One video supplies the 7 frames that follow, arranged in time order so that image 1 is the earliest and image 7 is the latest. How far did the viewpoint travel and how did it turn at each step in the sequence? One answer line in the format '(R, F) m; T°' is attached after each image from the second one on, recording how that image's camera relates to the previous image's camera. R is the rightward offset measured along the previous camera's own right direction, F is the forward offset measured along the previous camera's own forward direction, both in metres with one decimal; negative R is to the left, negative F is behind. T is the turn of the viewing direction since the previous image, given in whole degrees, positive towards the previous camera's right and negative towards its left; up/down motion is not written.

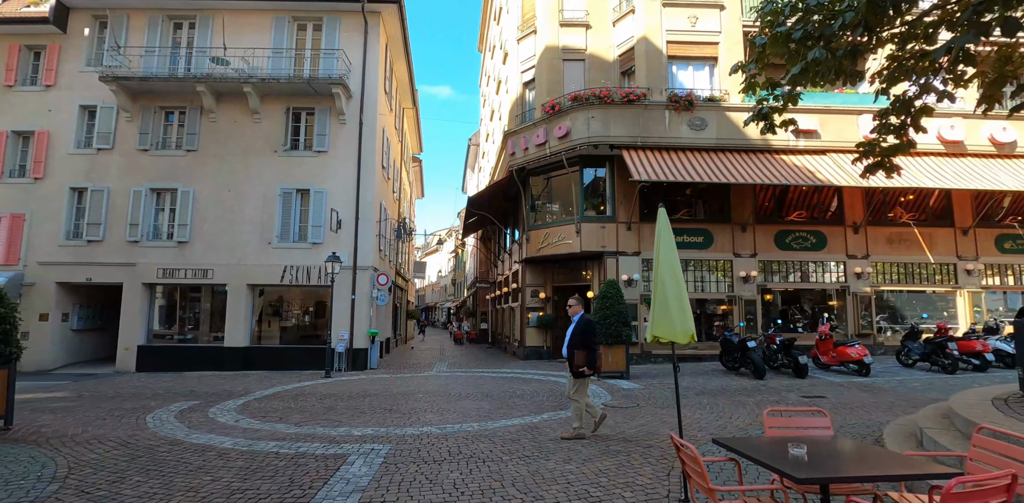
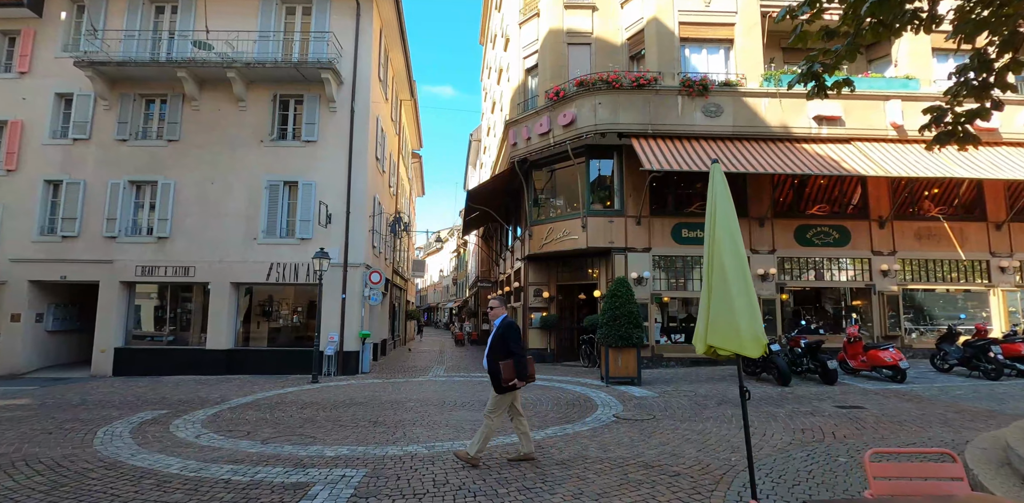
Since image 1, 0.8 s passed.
(+0.1, +1.0) m; 0°
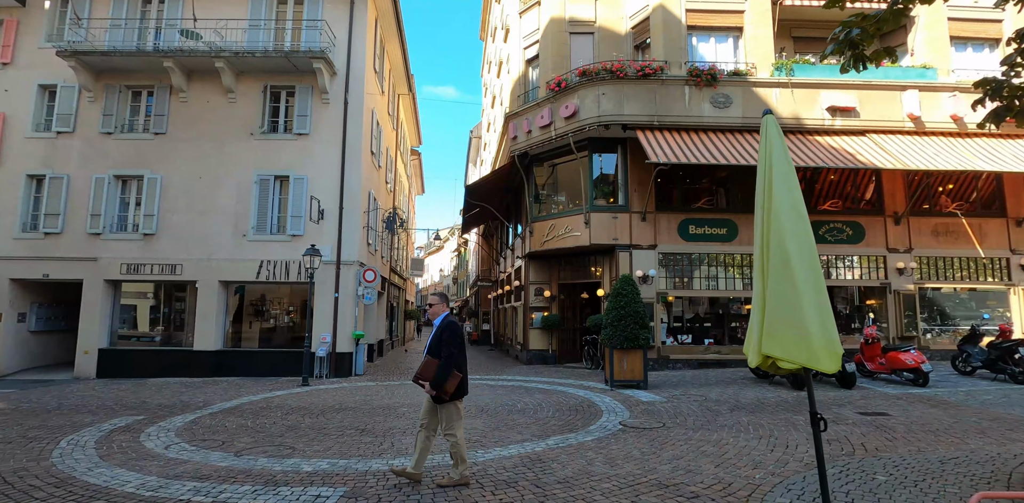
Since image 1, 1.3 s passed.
(0.0, +0.6) m; 0°
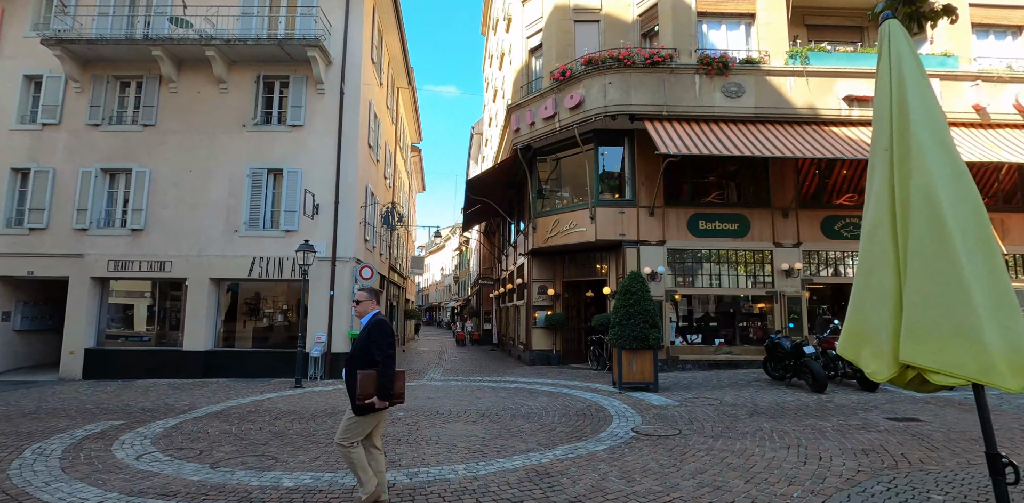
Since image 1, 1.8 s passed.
(0.0, +0.6) m; 0°
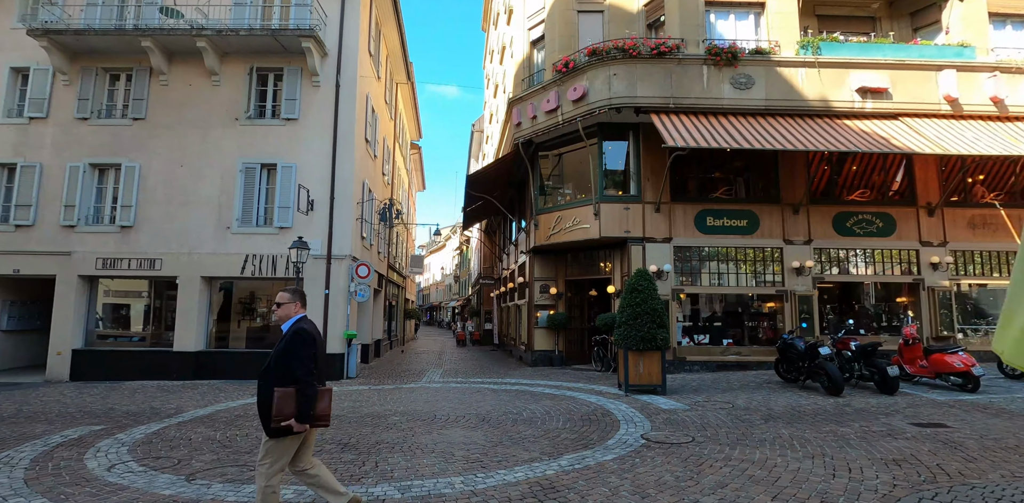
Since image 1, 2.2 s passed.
(0.0, +0.4) m; 0°
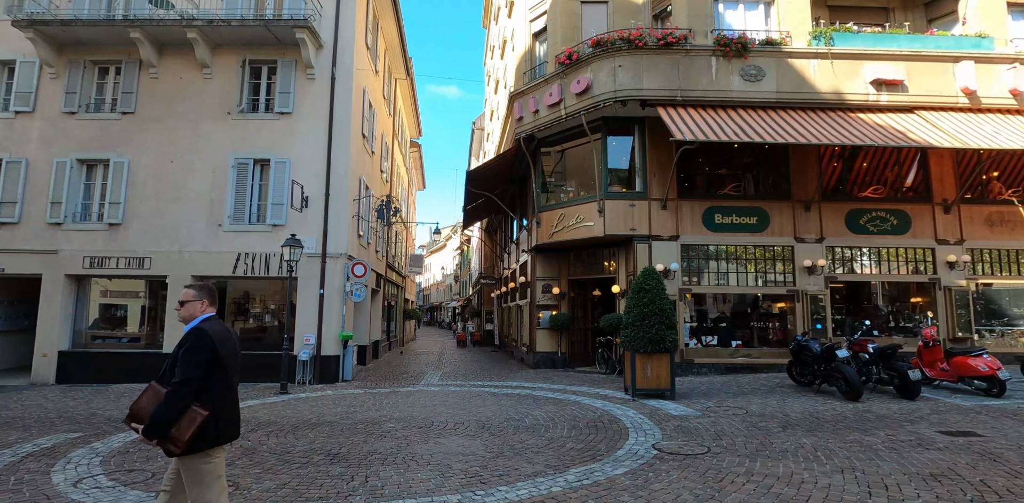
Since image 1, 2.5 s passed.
(0.0, +0.5) m; 0°
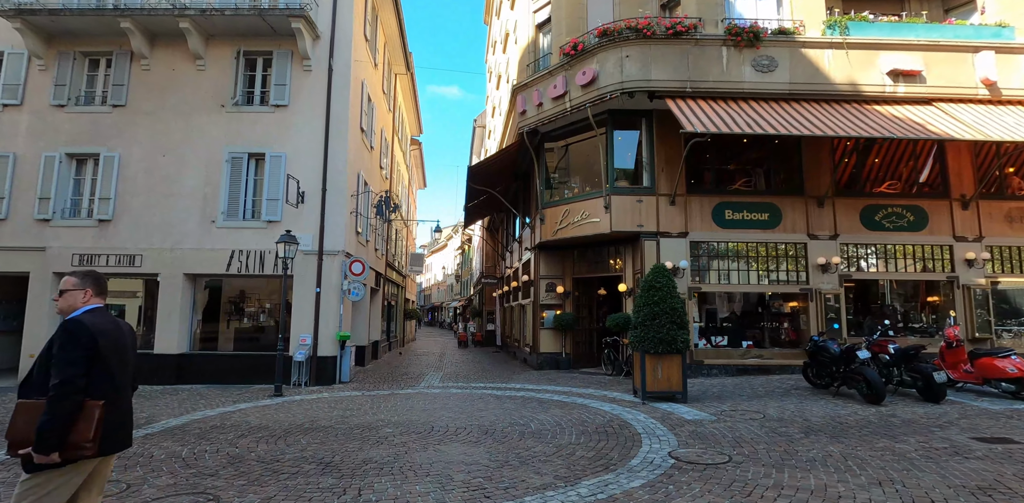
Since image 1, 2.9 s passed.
(-0.1, +0.4) m; 0°
